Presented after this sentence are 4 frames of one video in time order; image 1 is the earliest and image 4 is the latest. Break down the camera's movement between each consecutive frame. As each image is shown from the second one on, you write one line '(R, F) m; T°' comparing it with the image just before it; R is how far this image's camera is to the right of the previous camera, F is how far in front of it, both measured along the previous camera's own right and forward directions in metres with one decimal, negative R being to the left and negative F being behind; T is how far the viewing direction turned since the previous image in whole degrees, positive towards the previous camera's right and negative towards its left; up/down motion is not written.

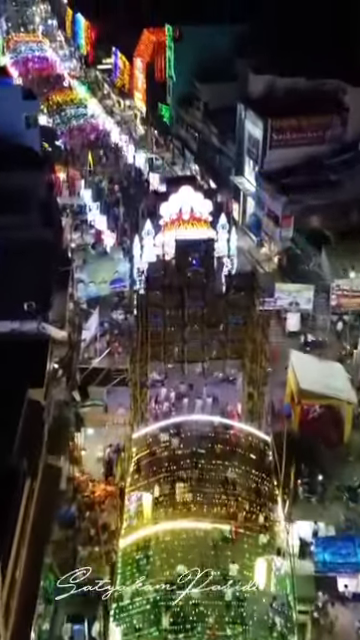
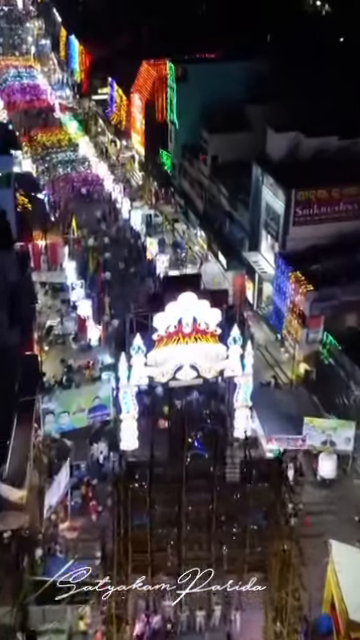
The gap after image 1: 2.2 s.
(+0.1, +4.6) m; 0°
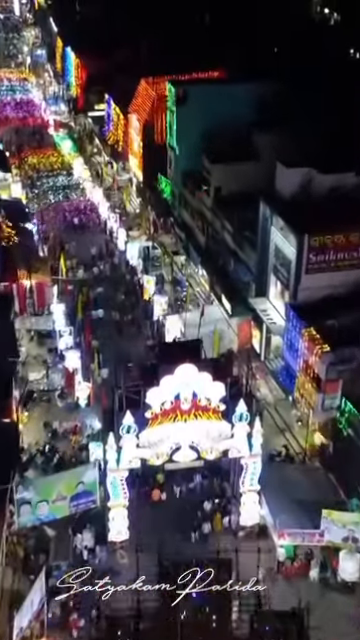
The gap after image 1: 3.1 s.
(+0.1, +2.1) m; 0°
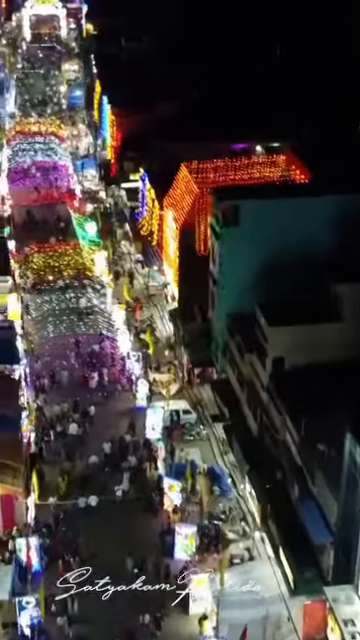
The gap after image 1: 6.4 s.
(+0.4, +7.4) m; -4°
